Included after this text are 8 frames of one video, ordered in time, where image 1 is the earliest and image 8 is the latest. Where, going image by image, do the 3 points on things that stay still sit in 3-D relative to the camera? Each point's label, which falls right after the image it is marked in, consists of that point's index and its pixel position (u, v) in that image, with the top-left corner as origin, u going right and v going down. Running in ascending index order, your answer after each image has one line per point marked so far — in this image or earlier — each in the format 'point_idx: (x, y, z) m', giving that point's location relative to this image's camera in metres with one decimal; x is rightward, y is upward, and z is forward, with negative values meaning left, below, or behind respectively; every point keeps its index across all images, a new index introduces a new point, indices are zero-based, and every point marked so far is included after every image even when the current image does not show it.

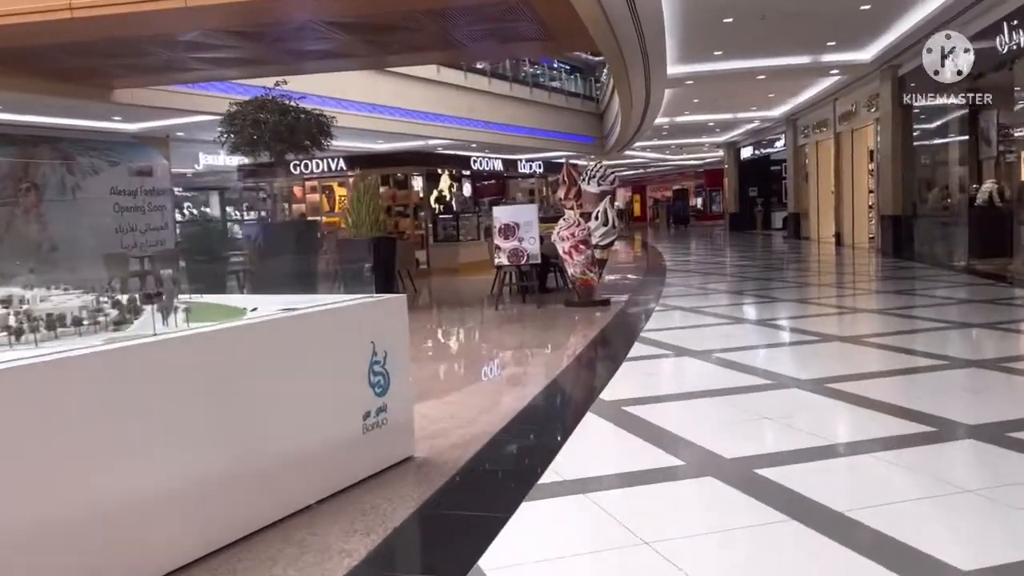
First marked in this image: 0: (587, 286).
0: (+0.6, 0.0, +7.2) m
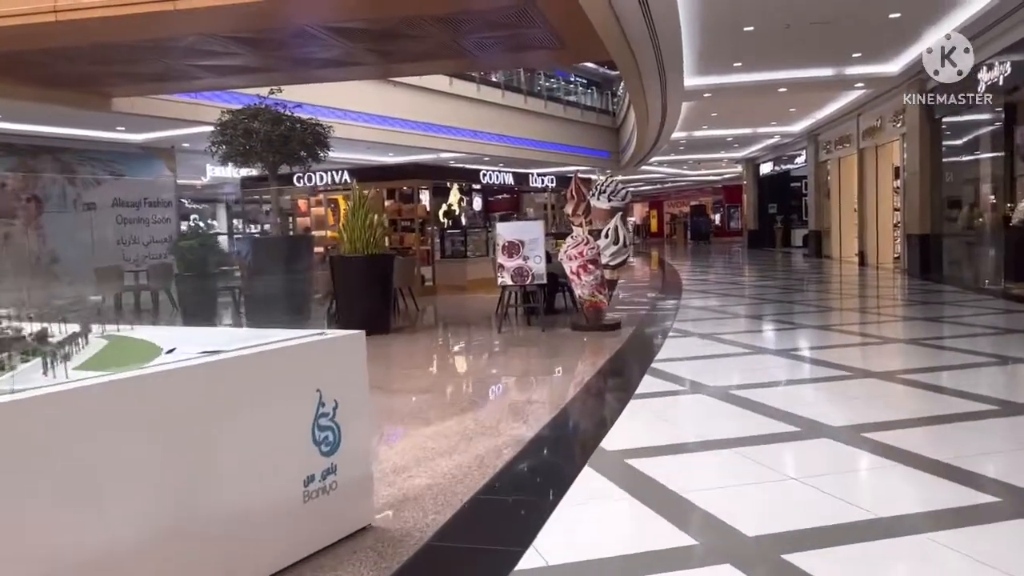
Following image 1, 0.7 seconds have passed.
0: (+0.7, -0.2, +6.8) m
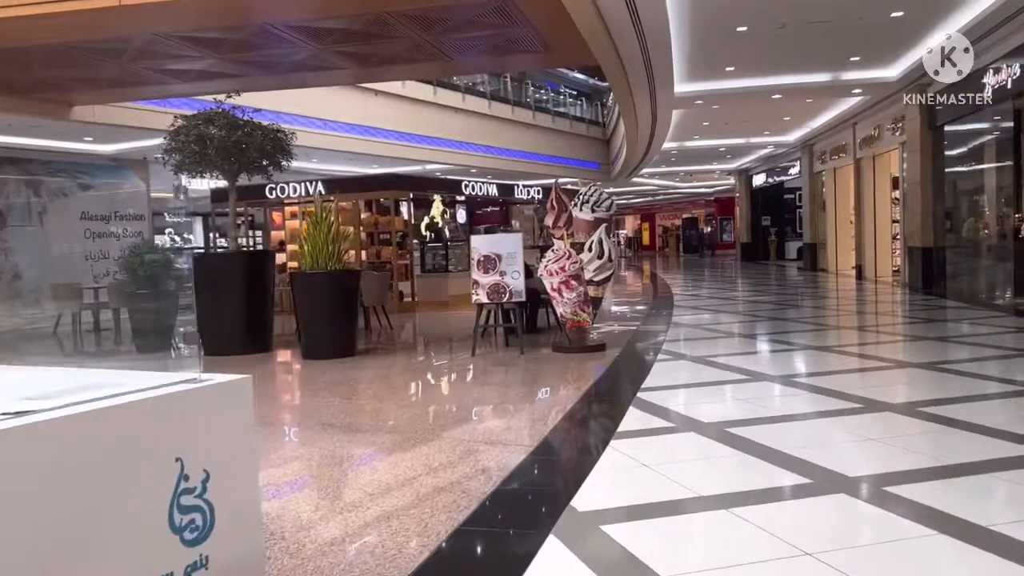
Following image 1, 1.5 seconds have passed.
0: (+0.5, -0.3, +6.2) m
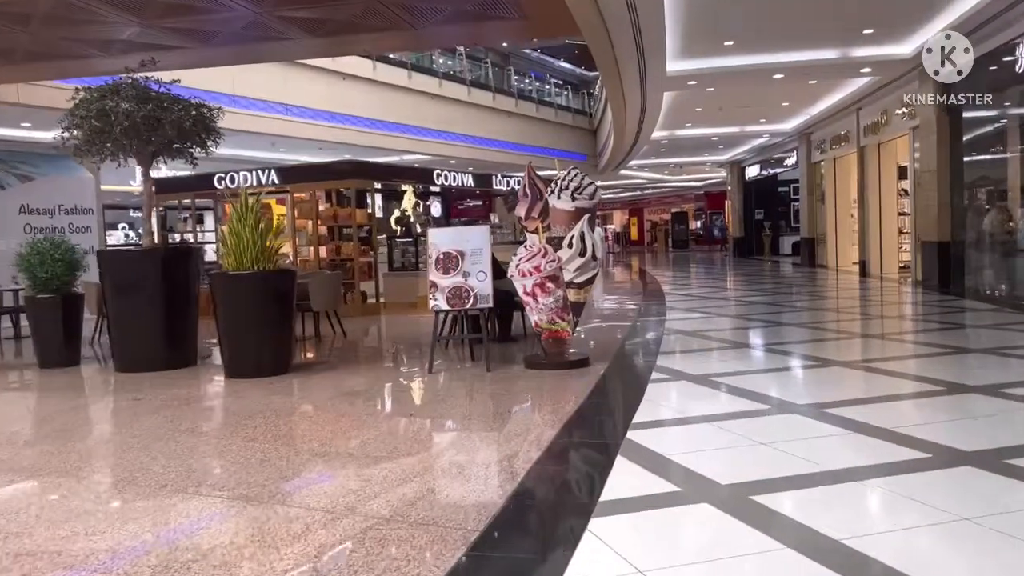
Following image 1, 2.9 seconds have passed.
0: (+0.3, -0.3, +5.2) m
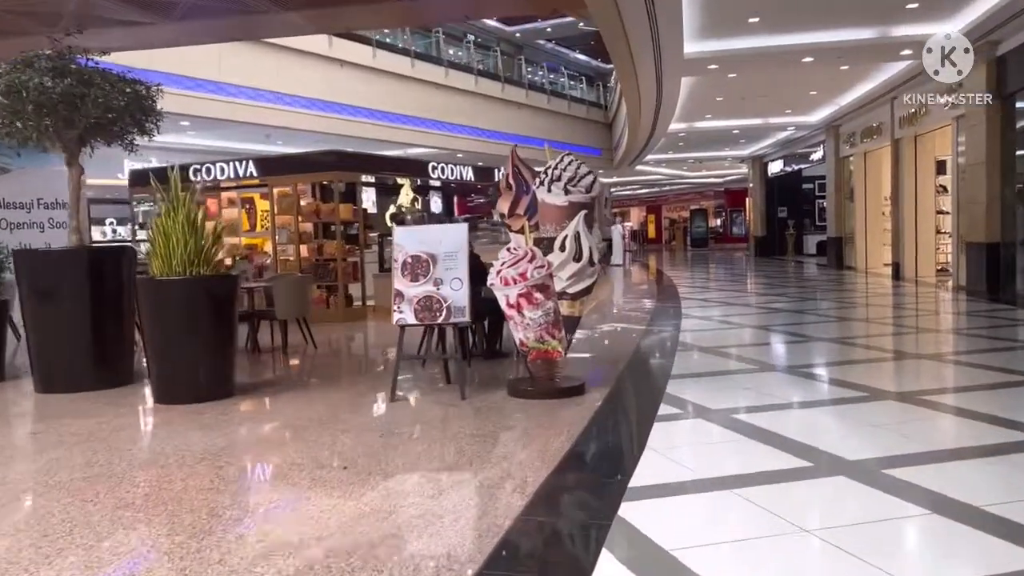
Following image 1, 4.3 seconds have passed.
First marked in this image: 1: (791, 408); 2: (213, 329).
0: (+0.2, -0.4, +4.3) m
1: (+1.3, -0.6, +4.1) m
2: (-1.5, -0.2, +4.5) m
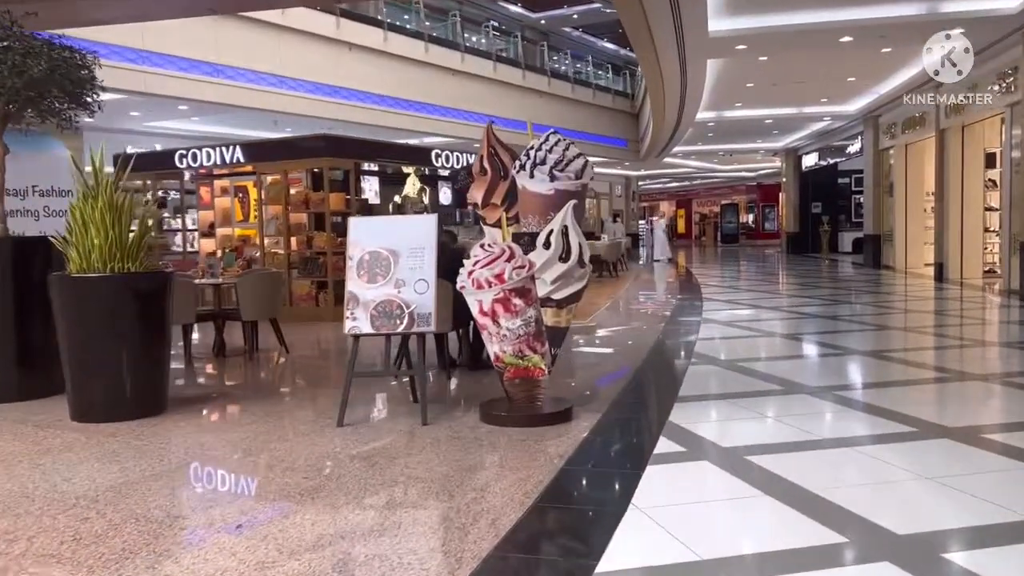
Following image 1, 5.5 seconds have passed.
0: (+0.1, -0.4, +3.6) m
1: (+1.2, -0.6, +3.3) m
2: (-1.6, -0.2, +3.9) m
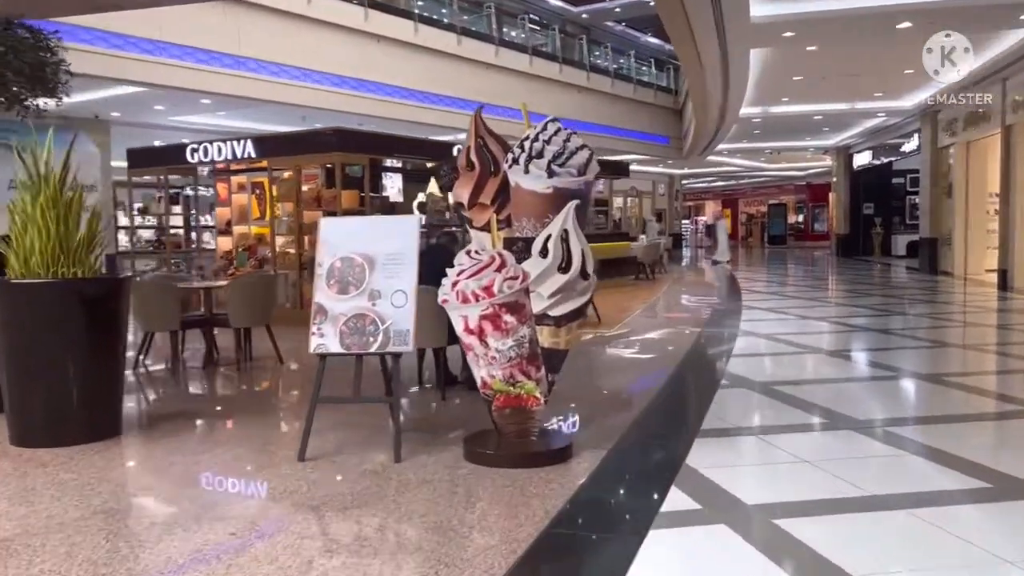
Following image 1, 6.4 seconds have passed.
0: (0.0, -0.4, +3.1) m
1: (+1.1, -0.7, +2.7) m
2: (-1.7, -0.2, +3.4) m
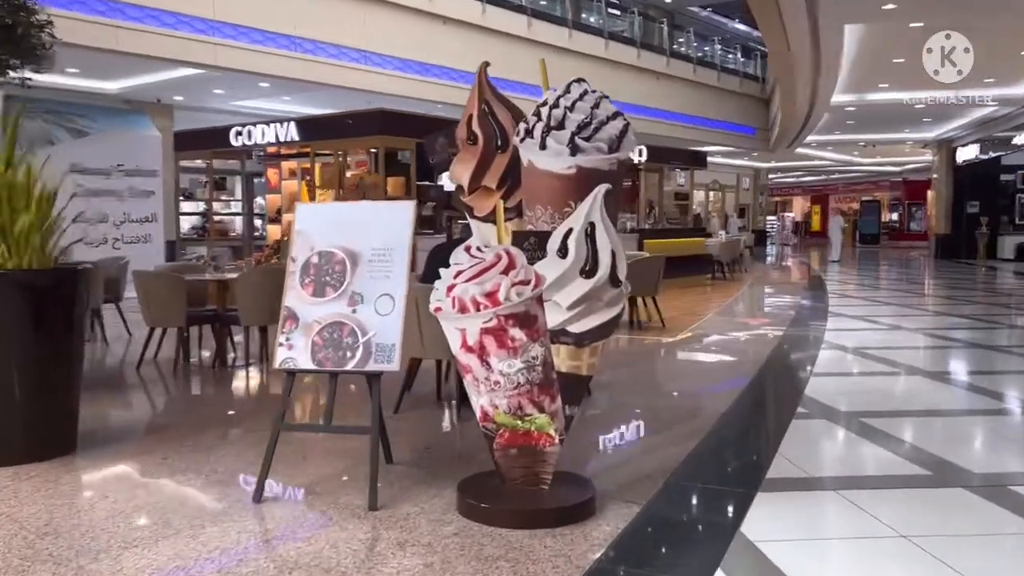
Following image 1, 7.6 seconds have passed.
0: (+0.1, -0.5, +2.5) m
1: (+1.1, -0.7, +2.0) m
2: (-1.6, -0.2, +2.9) m
